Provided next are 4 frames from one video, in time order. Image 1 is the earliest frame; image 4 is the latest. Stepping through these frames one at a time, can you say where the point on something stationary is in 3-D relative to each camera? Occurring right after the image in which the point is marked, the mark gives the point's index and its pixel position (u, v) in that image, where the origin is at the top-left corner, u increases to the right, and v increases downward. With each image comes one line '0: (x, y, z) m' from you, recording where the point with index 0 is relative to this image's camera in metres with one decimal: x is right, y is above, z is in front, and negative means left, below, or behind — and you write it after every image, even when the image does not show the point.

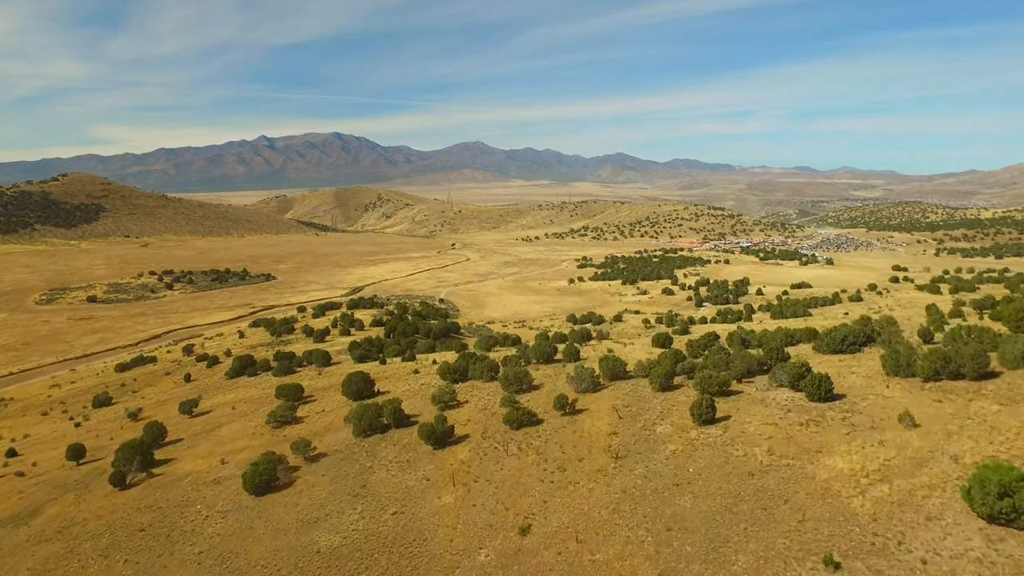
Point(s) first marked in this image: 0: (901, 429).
0: (+7.9, -2.9, +12.4) m
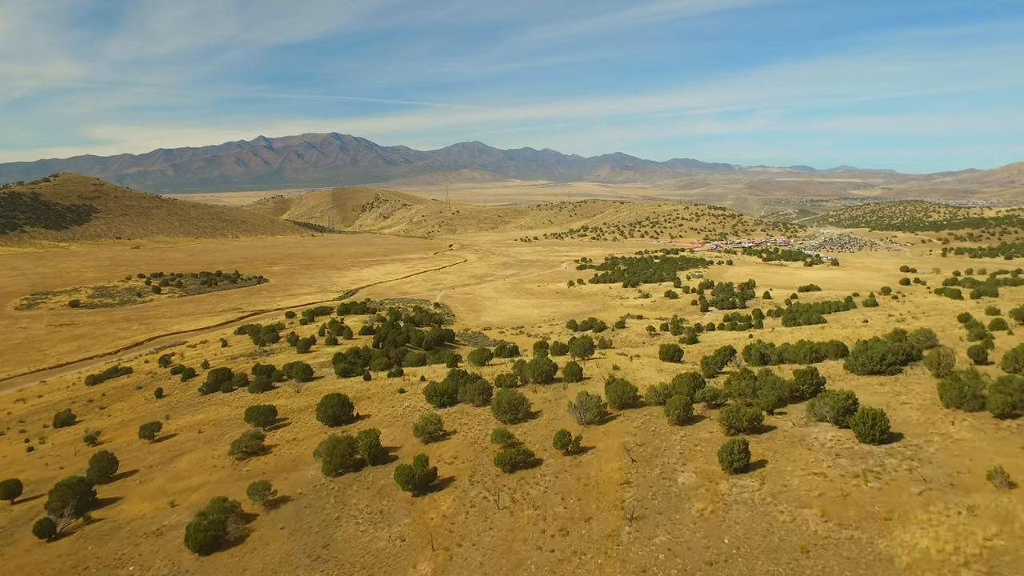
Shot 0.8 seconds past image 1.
0: (+7.8, -3.3, +9.9) m
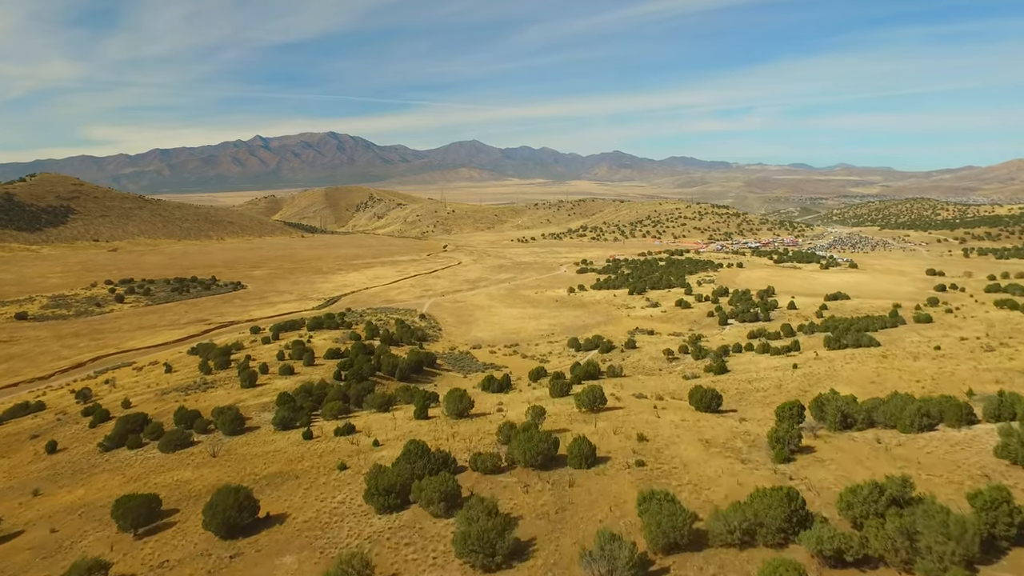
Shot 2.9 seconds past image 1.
0: (+7.4, -4.3, +3.0) m
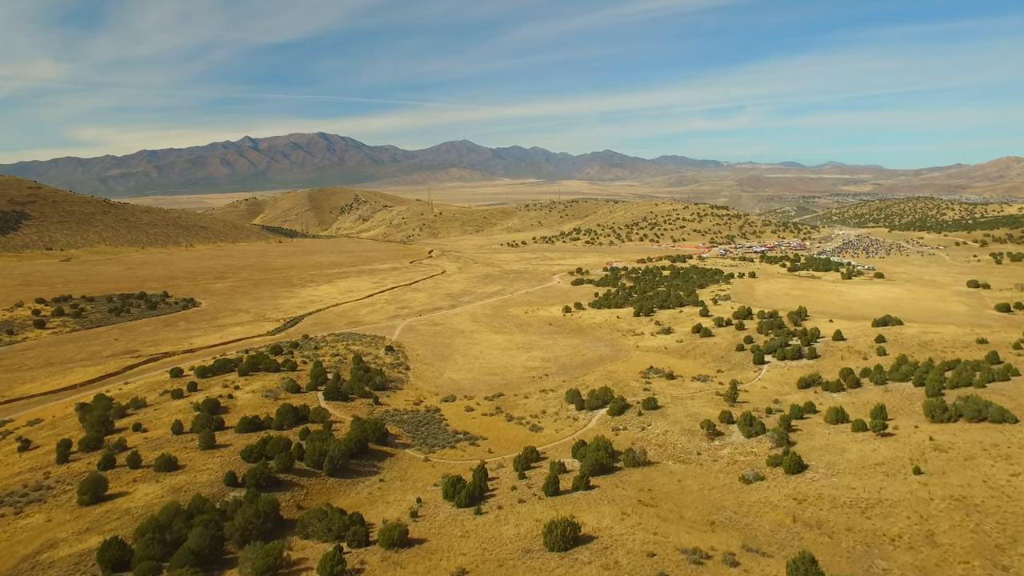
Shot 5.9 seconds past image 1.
0: (+6.9, -6.4, -7.6) m
